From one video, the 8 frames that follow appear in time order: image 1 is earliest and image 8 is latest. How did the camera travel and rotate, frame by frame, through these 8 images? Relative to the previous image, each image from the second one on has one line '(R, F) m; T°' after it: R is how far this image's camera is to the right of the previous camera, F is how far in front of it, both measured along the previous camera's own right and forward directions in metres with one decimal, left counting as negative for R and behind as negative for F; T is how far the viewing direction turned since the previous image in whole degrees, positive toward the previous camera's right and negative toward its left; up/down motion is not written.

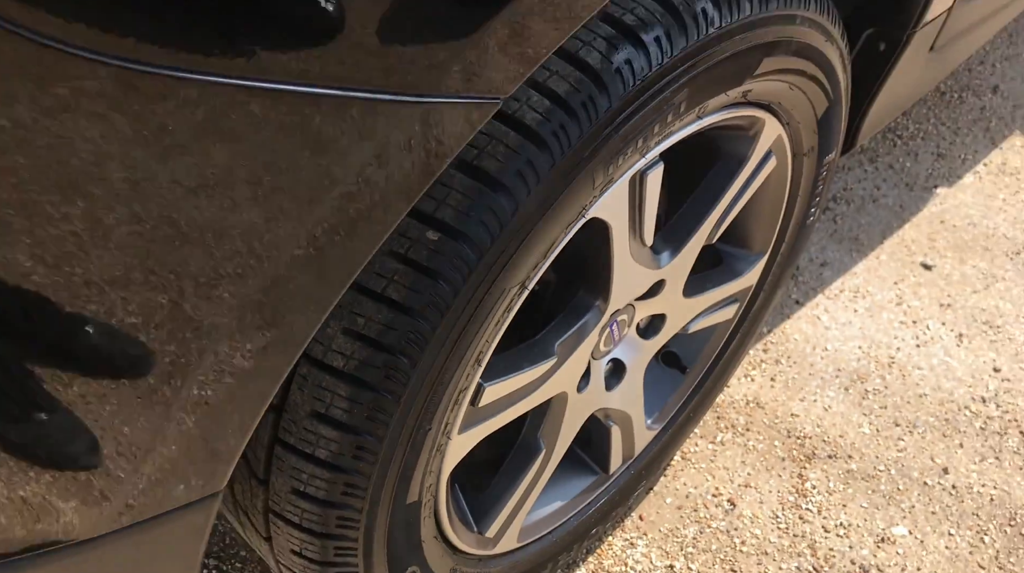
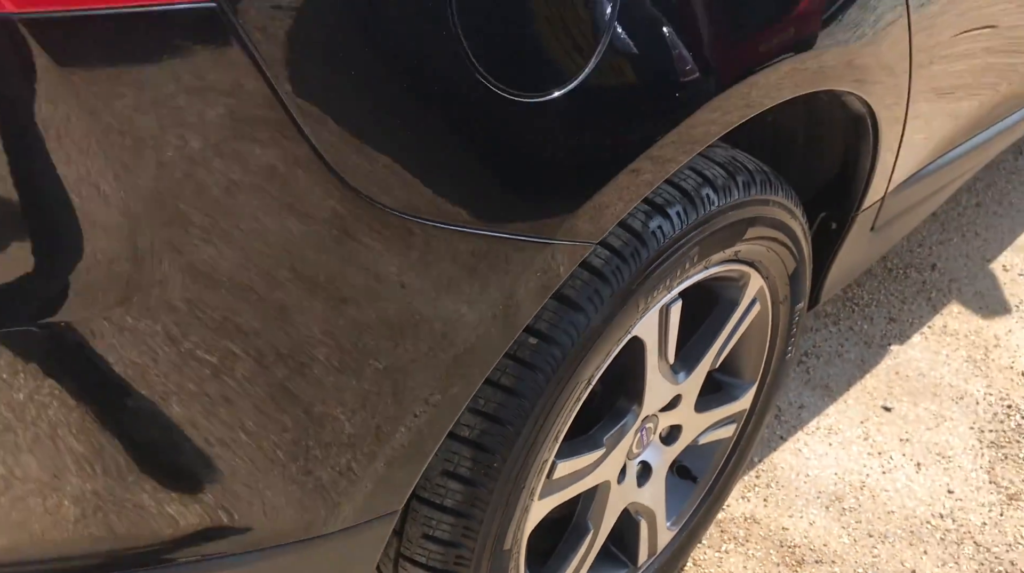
(-0.1, -0.3) m; +2°
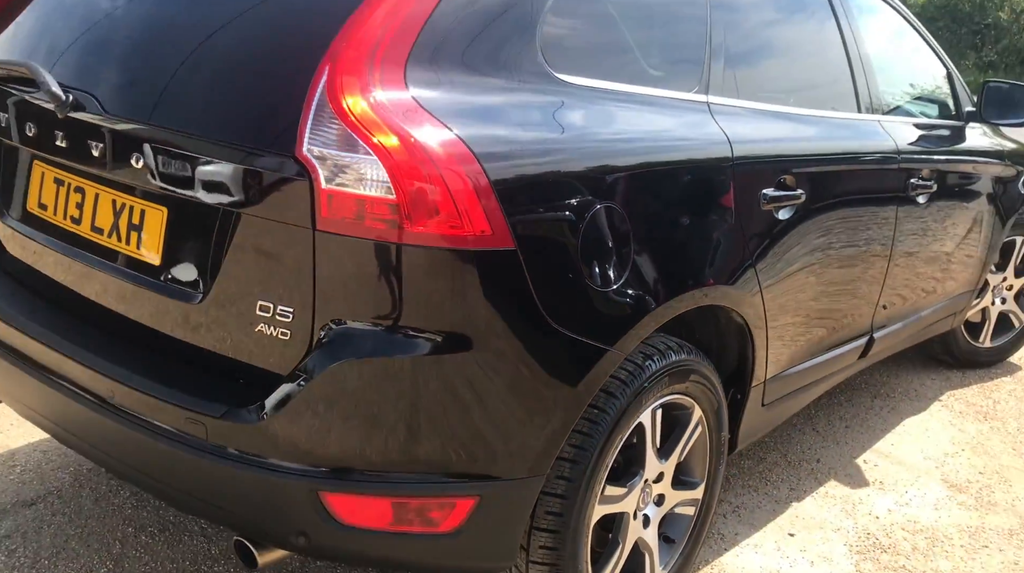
(-0.3, -1.0) m; +4°
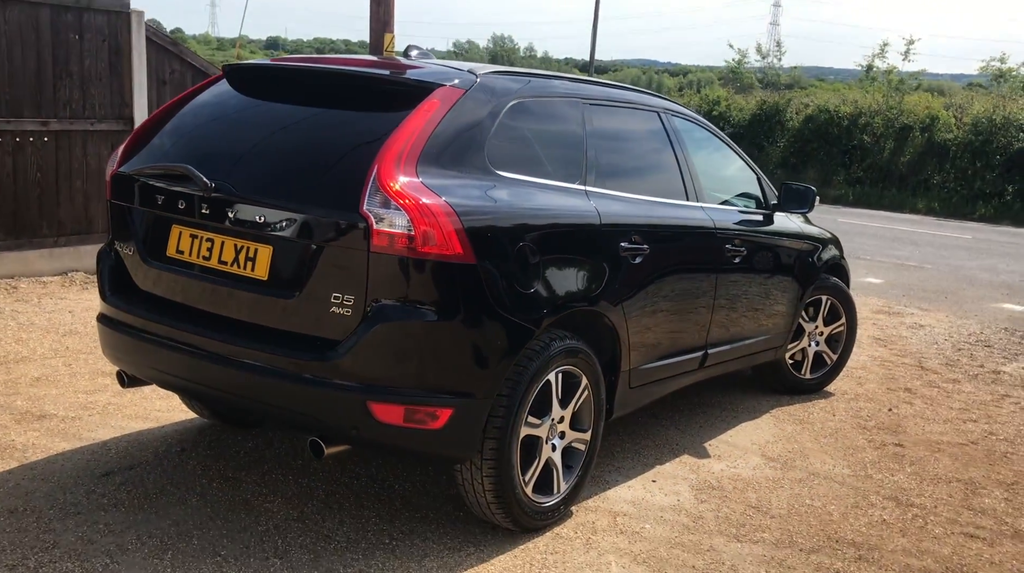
(-0.1, -1.3) m; +5°
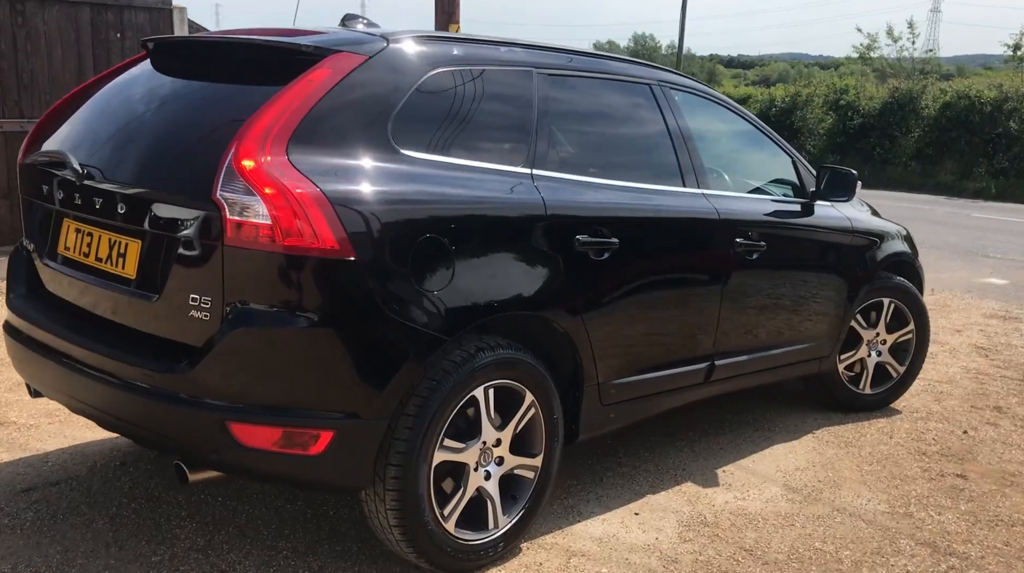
(+0.7, +0.5) m; -9°
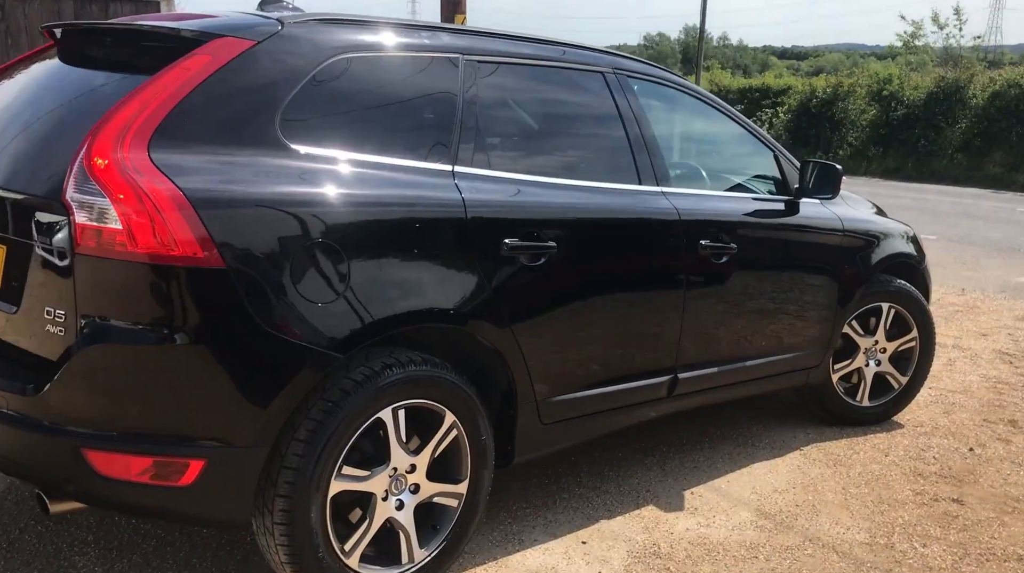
(+0.4, +0.3) m; -3°
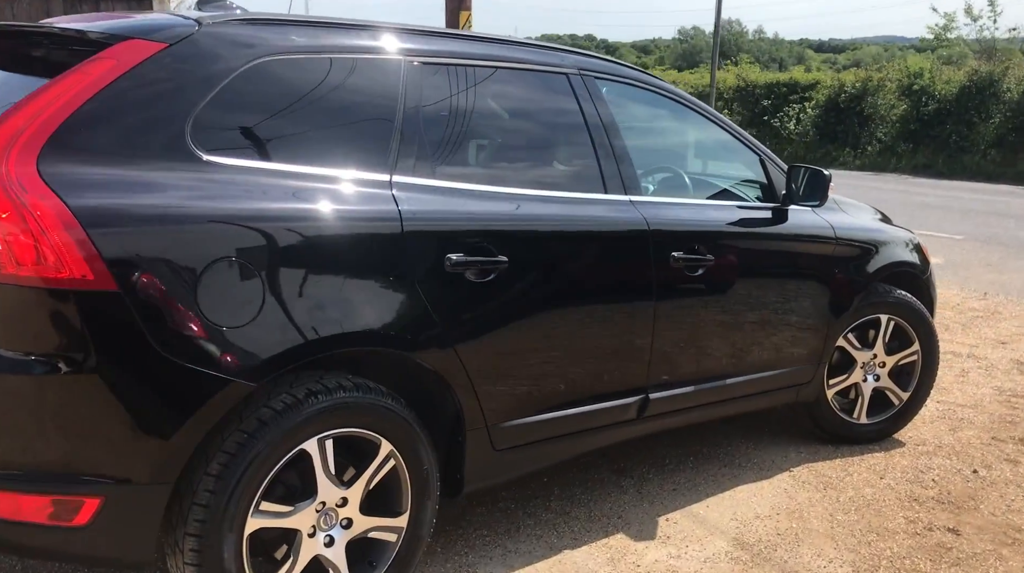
(+0.3, +0.2) m; -2°
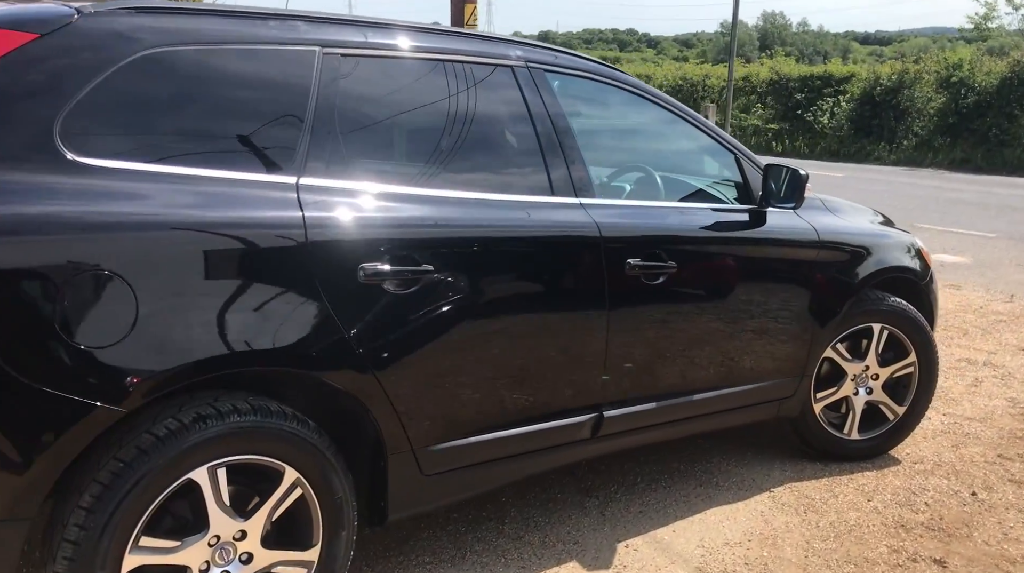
(+0.3, +0.2) m; -2°
